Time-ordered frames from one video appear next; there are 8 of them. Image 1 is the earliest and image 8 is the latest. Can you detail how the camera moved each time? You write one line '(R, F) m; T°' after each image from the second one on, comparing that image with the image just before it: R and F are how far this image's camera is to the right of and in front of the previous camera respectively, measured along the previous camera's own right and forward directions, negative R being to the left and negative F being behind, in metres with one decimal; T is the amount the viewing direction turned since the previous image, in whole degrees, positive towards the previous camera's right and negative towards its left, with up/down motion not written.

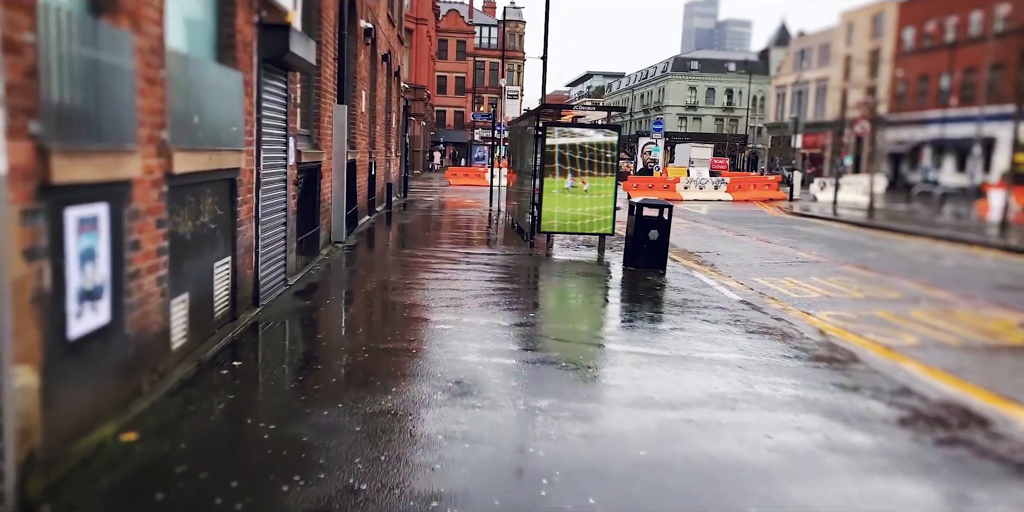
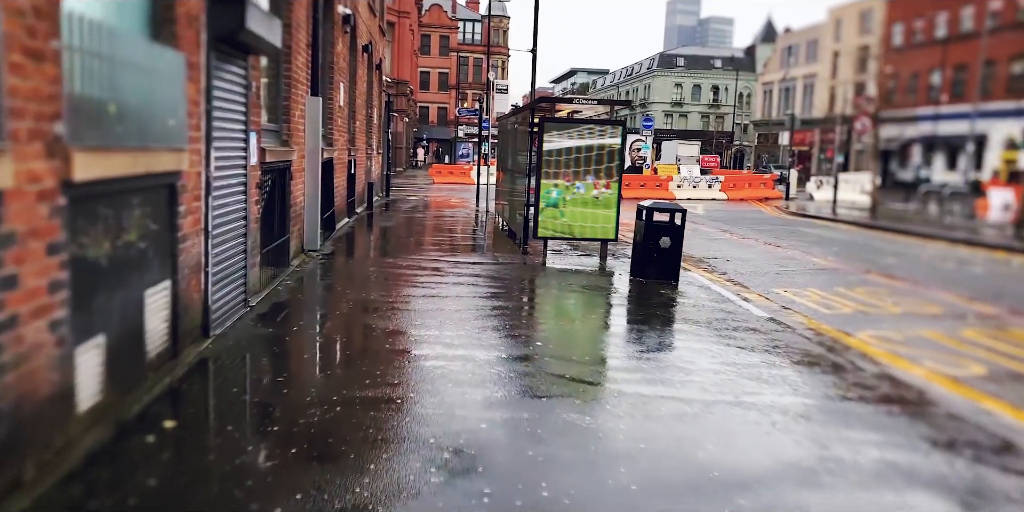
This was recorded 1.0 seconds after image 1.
(-0.1, +0.8) m; +1°
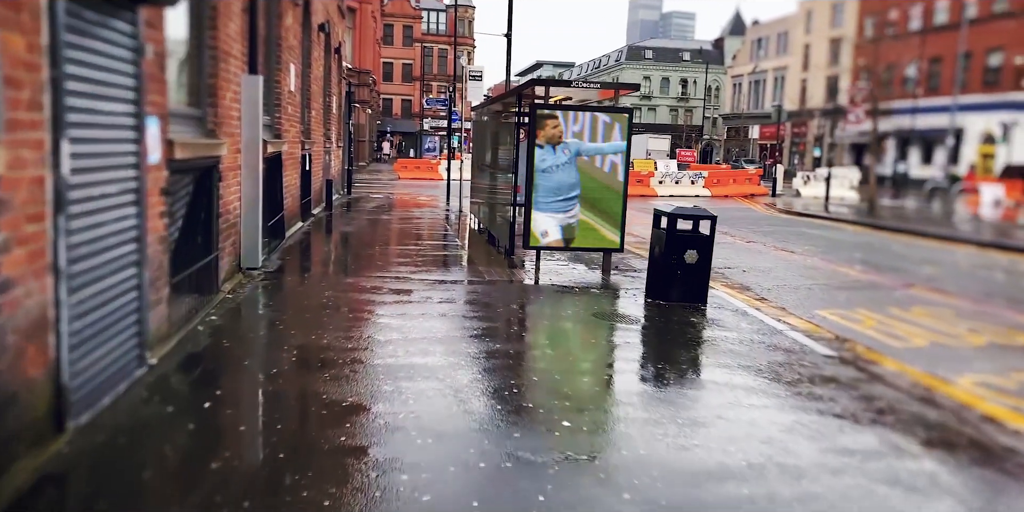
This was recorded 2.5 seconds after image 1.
(-0.2, +1.4) m; +3°
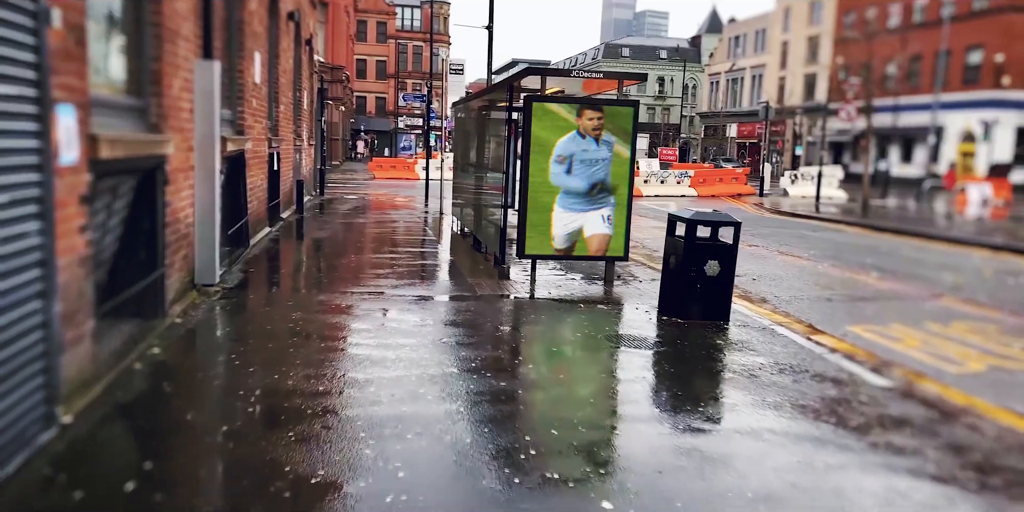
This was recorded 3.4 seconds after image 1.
(-0.1, +0.7) m; +2°
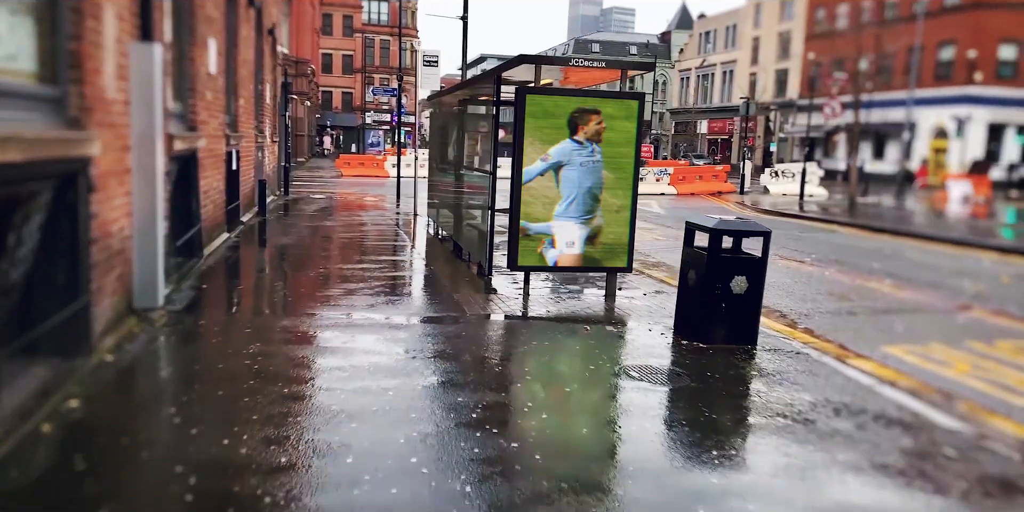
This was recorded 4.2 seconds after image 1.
(-0.1, +0.7) m; +2°
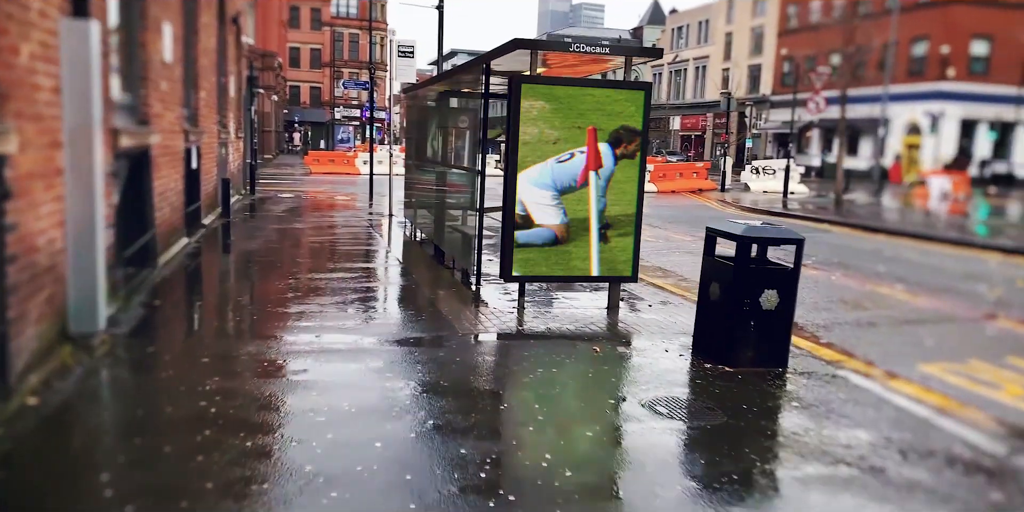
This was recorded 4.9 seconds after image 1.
(-0.1, +0.6) m; +2°
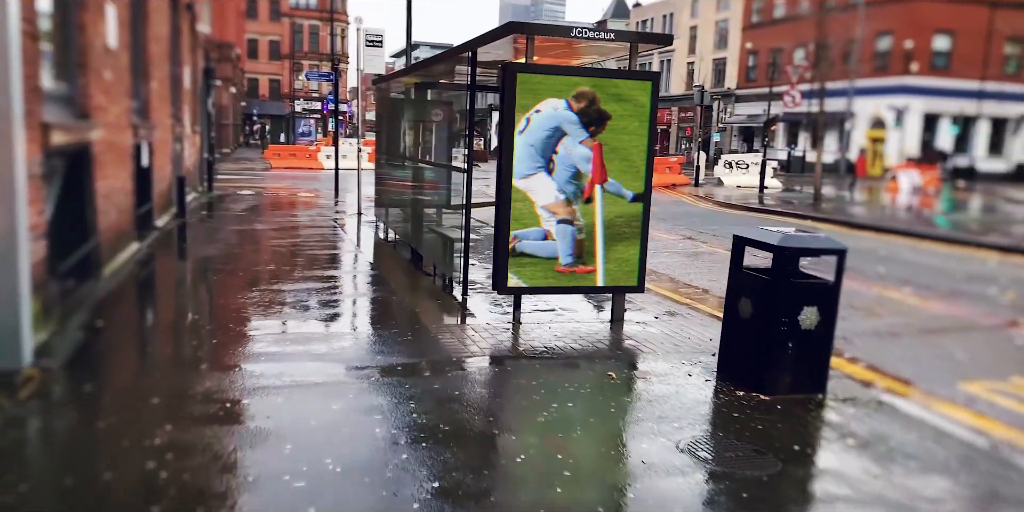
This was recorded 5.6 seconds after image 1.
(-0.2, +0.5) m; +3°
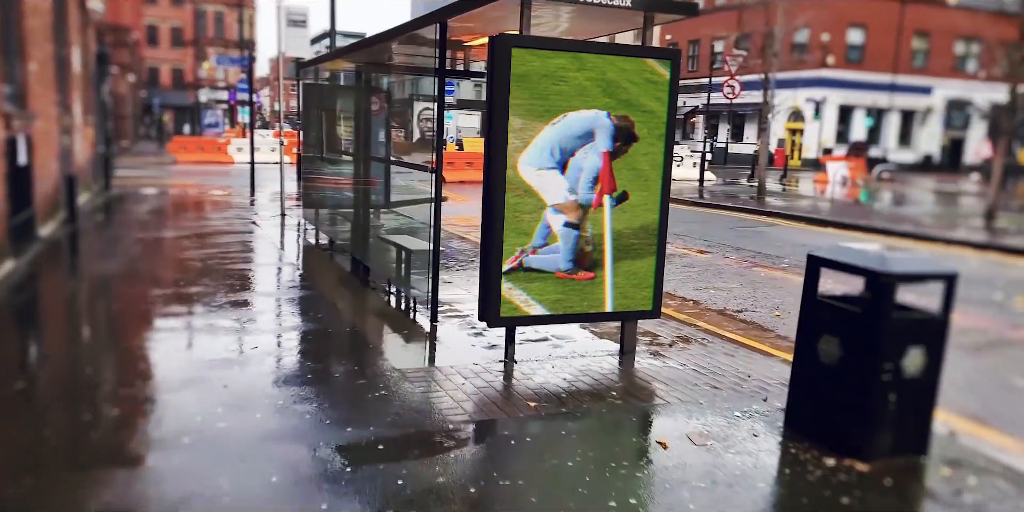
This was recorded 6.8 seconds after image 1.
(-0.3, +0.9) m; +6°
